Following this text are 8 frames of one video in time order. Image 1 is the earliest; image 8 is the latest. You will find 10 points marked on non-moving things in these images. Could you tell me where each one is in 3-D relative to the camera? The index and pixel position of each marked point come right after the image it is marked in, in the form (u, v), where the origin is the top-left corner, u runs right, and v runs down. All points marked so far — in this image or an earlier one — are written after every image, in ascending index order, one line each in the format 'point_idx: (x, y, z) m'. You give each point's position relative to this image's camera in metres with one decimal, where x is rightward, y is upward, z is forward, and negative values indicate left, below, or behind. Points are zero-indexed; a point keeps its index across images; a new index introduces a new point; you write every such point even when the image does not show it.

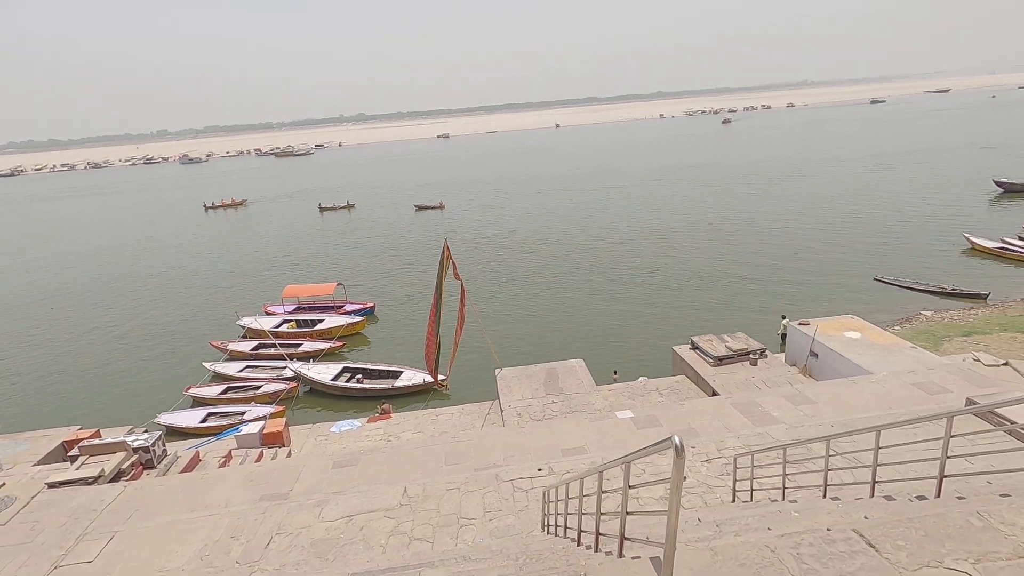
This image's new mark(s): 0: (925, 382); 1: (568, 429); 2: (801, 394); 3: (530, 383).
0: (+9.0, -2.0, +11.7) m
1: (+1.2, -3.0, +11.3) m
2: (+6.3, -2.3, +11.7) m
3: (+0.6, -2.9, +16.3) m
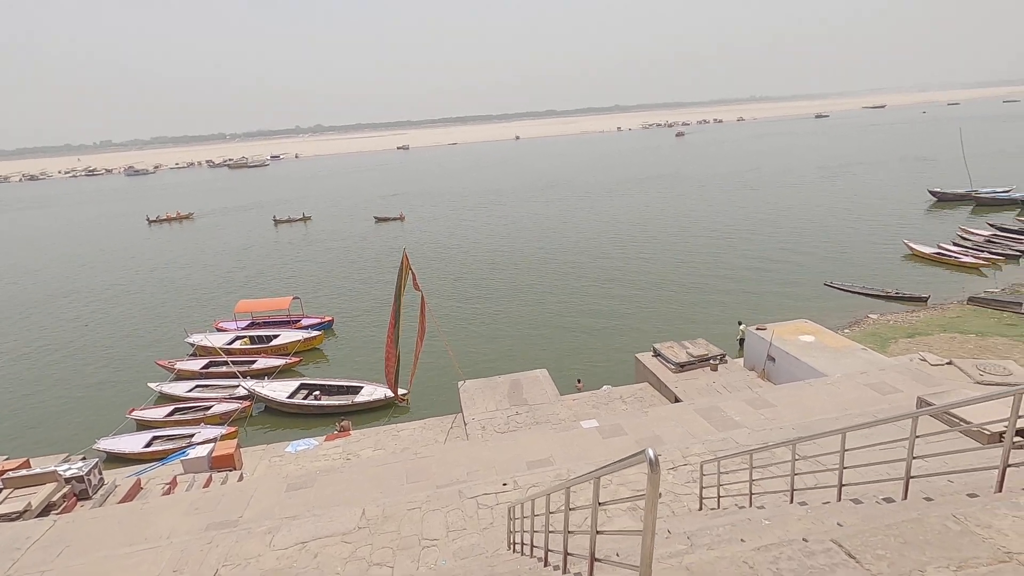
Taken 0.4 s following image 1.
0: (+8.2, -2.1, +12.1) m
1: (+0.4, -3.2, +11.0) m
2: (+5.5, -2.4, +11.8) m
3: (-0.5, -3.2, +16.0) m
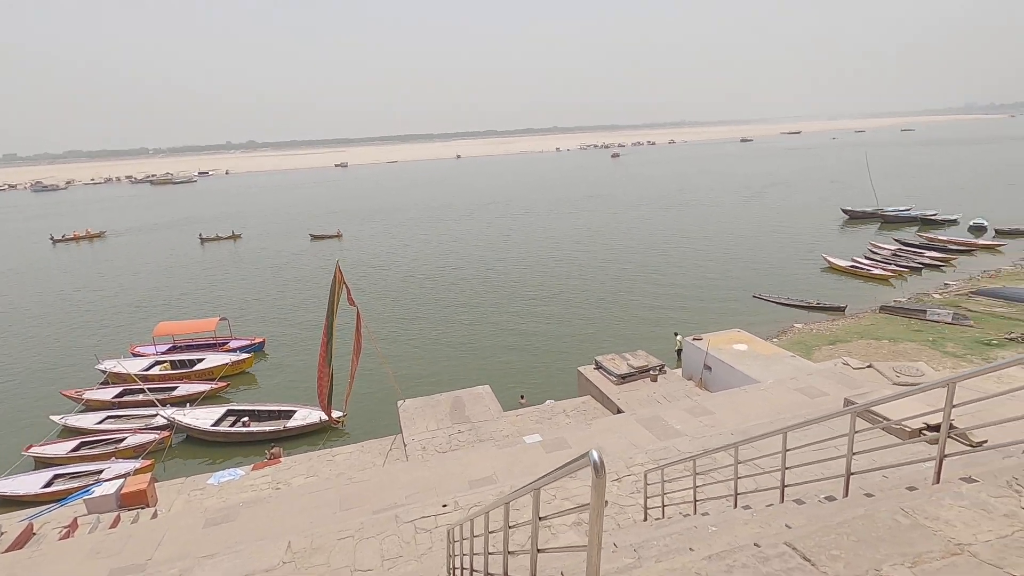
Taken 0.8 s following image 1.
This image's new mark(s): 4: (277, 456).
0: (+6.9, -2.3, +12.6) m
1: (-0.7, -3.4, +10.7) m
2: (+4.2, -2.6, +12.0) m
3: (-2.2, -3.6, +15.5) m
4: (-6.3, -4.5, +14.2) m
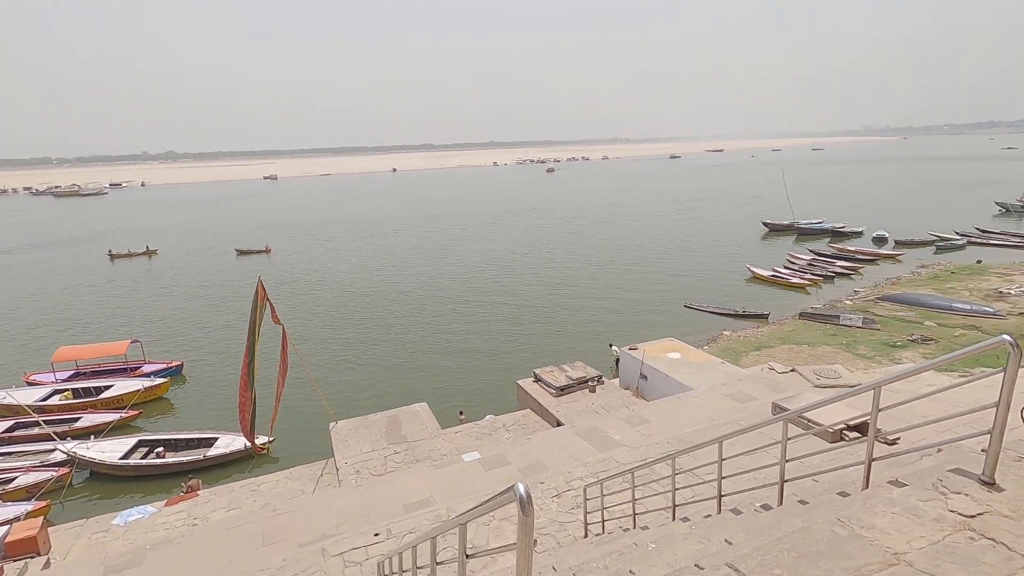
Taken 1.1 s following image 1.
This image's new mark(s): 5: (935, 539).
0: (+5.4, -2.5, +13.0) m
1: (-1.9, -3.7, +10.2) m
2: (+2.8, -2.9, +12.1) m
3: (-3.9, -4.1, +14.8) m
4: (-7.8, -4.9, +13.1) m
5: (+1.8, -1.1, +2.3) m
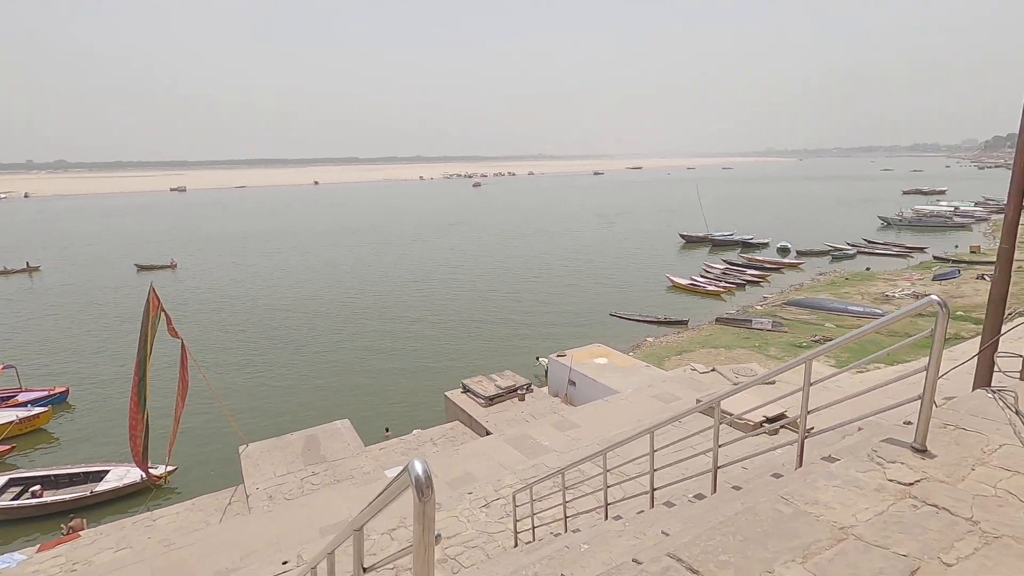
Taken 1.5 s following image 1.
0: (+3.7, -2.6, +13.2) m
1: (-3.2, -3.8, +9.4) m
2: (+1.2, -2.9, +12.0) m
3: (-5.8, -4.3, +13.7) m
4: (-9.4, -5.2, +11.5) m
5: (+1.5, -0.9, +2.1) m
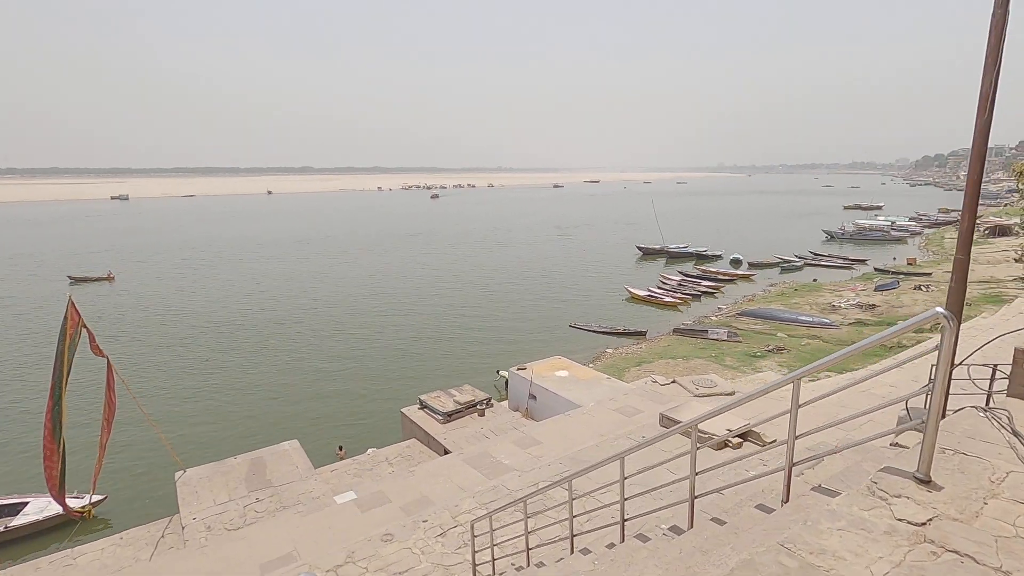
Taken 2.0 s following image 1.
0: (+2.7, -2.9, +13.0) m
1: (-3.9, -4.0, +8.7) m
2: (+0.3, -3.2, +11.6) m
3: (-6.8, -4.6, +12.8) m
4: (-10.2, -5.4, +10.3) m
5: (+1.3, -0.9, +1.8) m
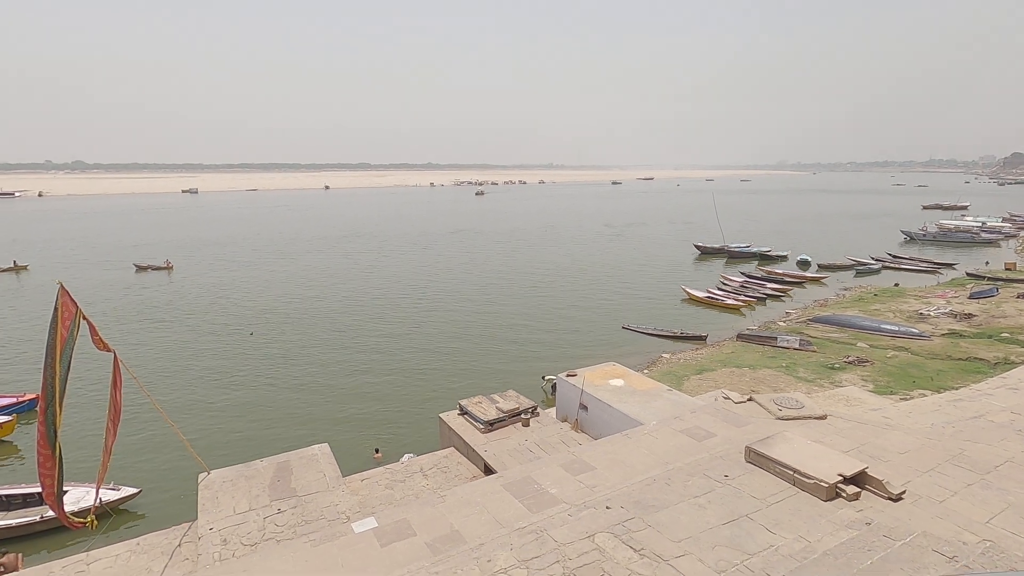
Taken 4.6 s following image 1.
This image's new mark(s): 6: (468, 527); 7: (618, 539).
0: (+3.7, -2.9, +11.1) m
1: (-3.3, -3.9, +7.4) m
2: (+1.2, -3.2, +9.9) m
3: (-5.8, -4.4, +11.8) m
4: (-9.4, -5.2, +9.6) m
5: (+1.4, -1.0, +0.1) m
6: (-0.7, -3.6, +8.1) m
7: (+1.2, -2.8, +6.0) m
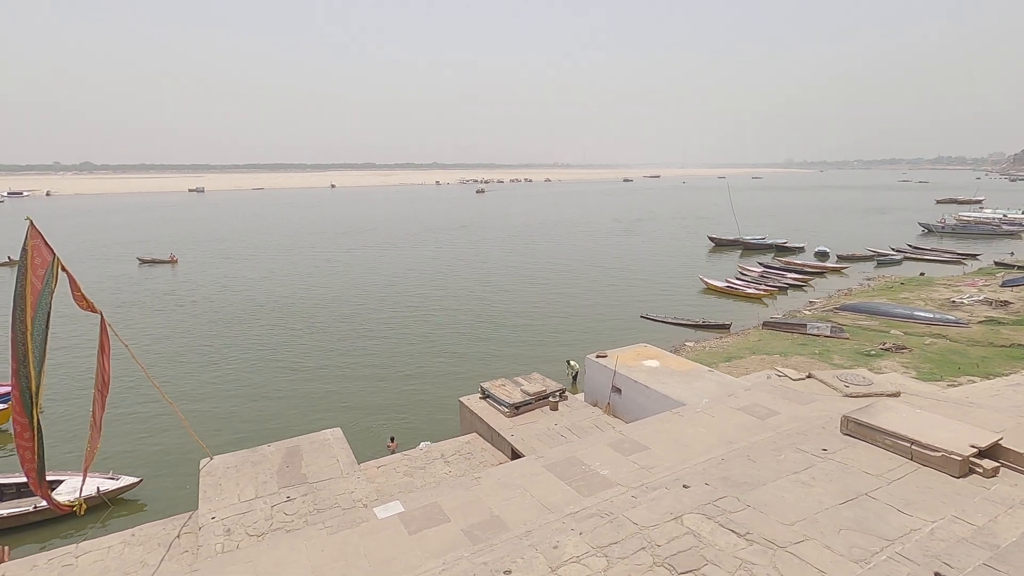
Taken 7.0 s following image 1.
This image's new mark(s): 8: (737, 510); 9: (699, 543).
0: (+4.4, -2.1, +9.9) m
1: (-2.6, -3.2, +6.3) m
2: (+1.9, -2.4, +8.7) m
3: (-5.1, -3.7, +10.6) m
4: (-8.8, -4.5, +8.5) m
5: (+1.9, -0.2, -1.1) m
6: (0.0, -2.9, +6.9) m
7: (+1.8, -2.1, +4.8) m
8: (+2.1, -2.1, +5.0) m
9: (+1.6, -2.2, +4.6) m
